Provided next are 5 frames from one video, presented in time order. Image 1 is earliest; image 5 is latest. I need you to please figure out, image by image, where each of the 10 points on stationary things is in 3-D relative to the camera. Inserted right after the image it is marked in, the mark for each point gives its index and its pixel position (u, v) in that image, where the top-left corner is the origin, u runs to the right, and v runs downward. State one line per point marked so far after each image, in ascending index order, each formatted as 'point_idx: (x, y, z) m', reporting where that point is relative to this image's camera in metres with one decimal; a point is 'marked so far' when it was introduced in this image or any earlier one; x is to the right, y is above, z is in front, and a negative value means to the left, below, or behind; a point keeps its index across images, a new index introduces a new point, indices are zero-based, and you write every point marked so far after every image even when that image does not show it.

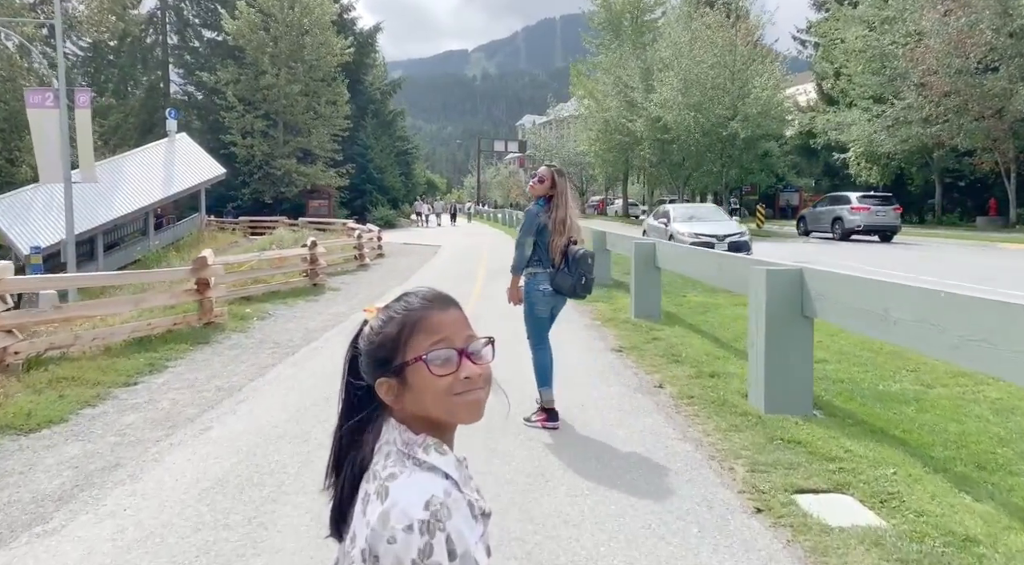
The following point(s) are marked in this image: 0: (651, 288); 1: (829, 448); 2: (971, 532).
0: (+1.9, -0.1, +11.1) m
1: (+1.9, -1.0, +4.9) m
2: (+2.0, -1.1, +3.6) m
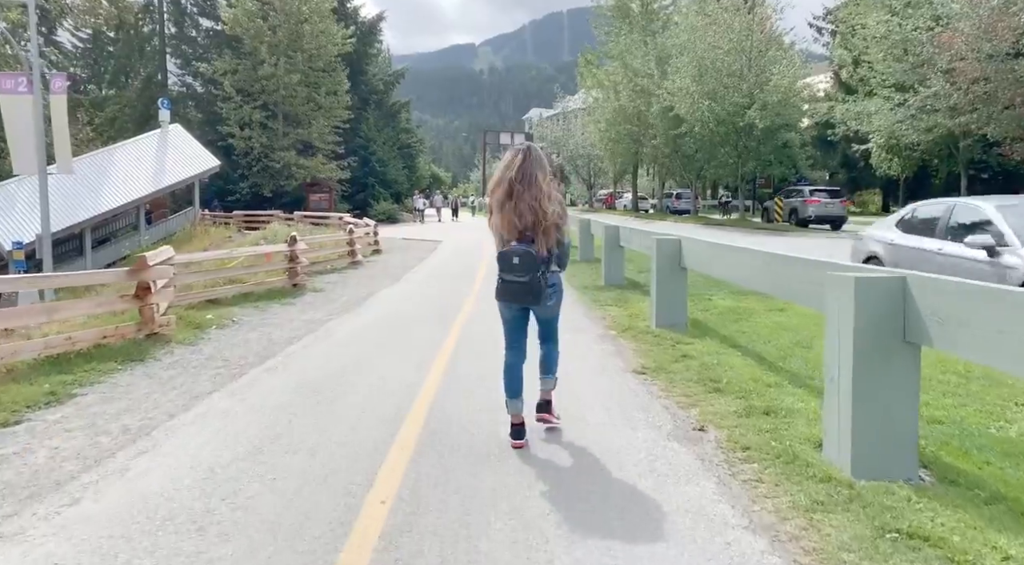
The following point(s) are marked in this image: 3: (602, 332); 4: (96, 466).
0: (+1.9, -0.2, +9.4) m
1: (+1.8, -1.1, +3.2) m
2: (+1.9, -1.2, +1.9) m
3: (+1.1, -0.6, +9.5) m
4: (-2.3, -1.0, +4.6) m
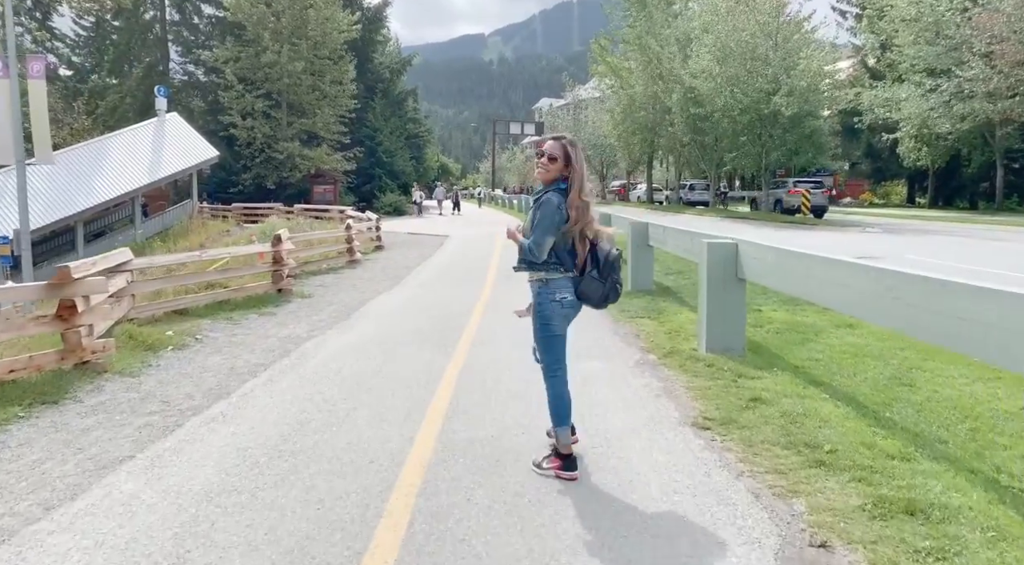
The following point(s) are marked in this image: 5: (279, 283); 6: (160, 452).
0: (+2.1, -0.3, +7.7) m
1: (+1.9, -1.3, +1.5) m
2: (+2.0, -1.4, +0.2) m
3: (+1.2, -0.7, +7.8) m
4: (-2.2, -1.2, +2.9) m
5: (-3.7, 0.0, +12.9) m
6: (-2.1, -1.0, +4.9) m
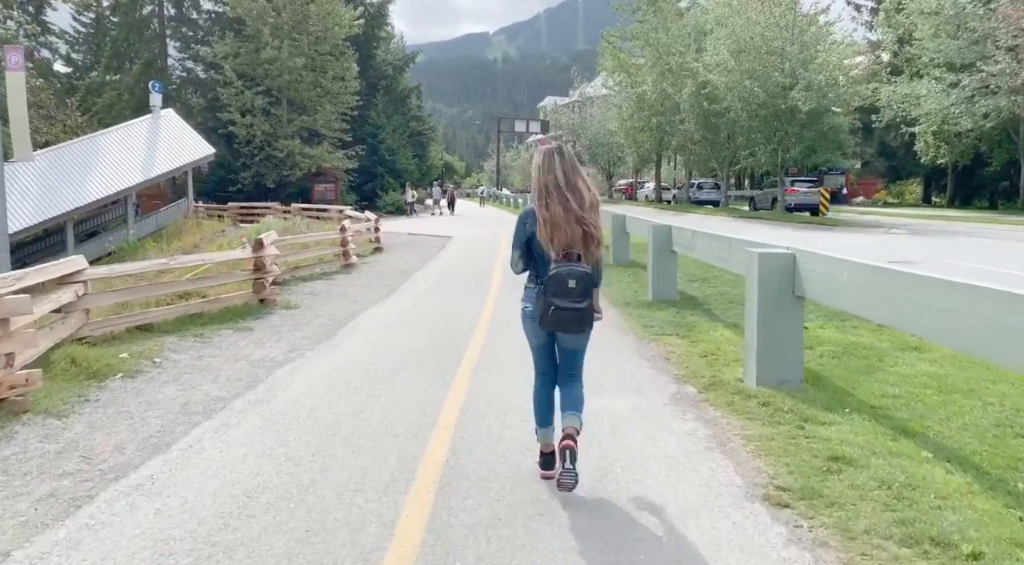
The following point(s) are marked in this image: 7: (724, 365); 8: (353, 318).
0: (+2.2, -0.4, +6.4) m
1: (+2.0, -1.4, +0.2) m
2: (+2.1, -1.5, -1.1) m
3: (+1.3, -0.9, +6.5) m
4: (-2.2, -1.3, +1.6) m
5: (-3.6, -0.1, +11.6) m
6: (-2.1, -1.1, +3.7) m
7: (+1.9, -0.7, +7.3) m
8: (-2.1, -0.4, +10.6) m
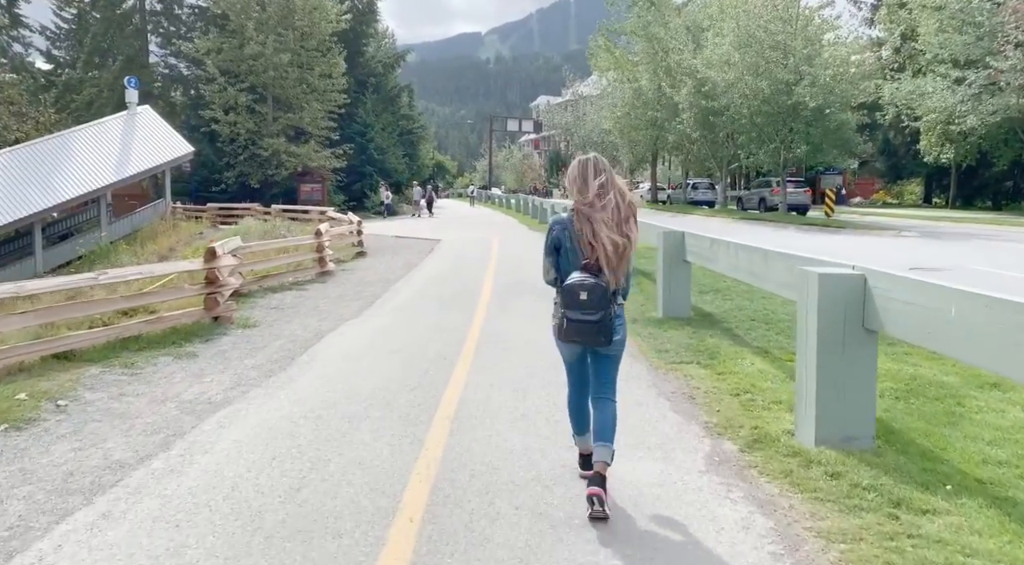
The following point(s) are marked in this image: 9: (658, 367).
0: (+2.1, -0.6, +4.9) m
1: (+2.0, -1.6, -1.3) m
2: (+2.1, -1.7, -2.6) m
3: (+1.3, -1.1, +5.0) m
4: (-2.2, -1.5, +0.1) m
5: (-3.7, -0.3, +10.1) m
6: (-2.1, -1.3, +2.2) m
7: (+1.8, -0.9, +5.9) m
8: (-2.2, -0.6, +9.1) m
9: (+1.4, -0.8, +7.7) m
